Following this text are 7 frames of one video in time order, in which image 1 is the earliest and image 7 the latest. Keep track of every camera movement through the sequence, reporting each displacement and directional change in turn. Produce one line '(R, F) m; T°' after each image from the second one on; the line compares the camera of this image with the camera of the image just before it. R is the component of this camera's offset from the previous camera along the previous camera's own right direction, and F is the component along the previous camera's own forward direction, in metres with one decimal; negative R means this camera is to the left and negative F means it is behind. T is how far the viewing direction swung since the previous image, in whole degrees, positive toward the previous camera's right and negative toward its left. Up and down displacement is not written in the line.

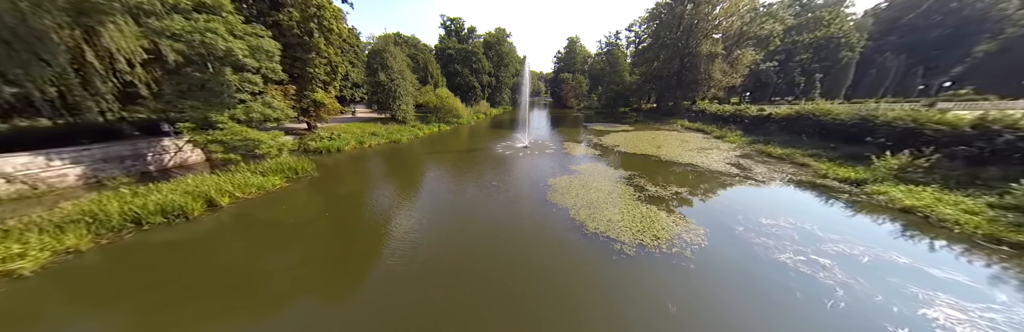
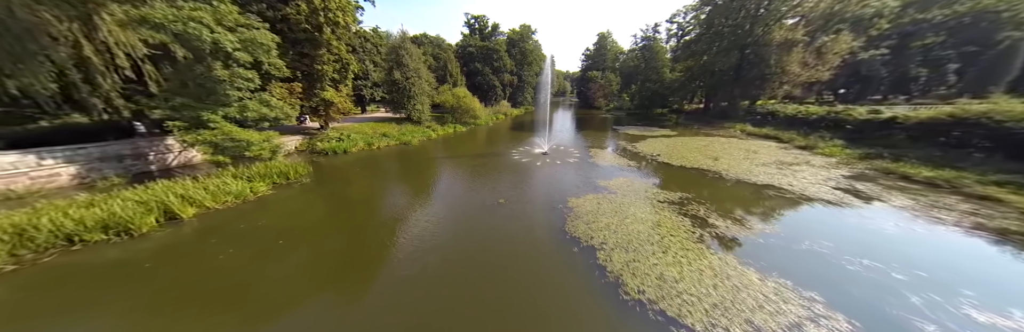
(+0.3, +1.9) m; -6°
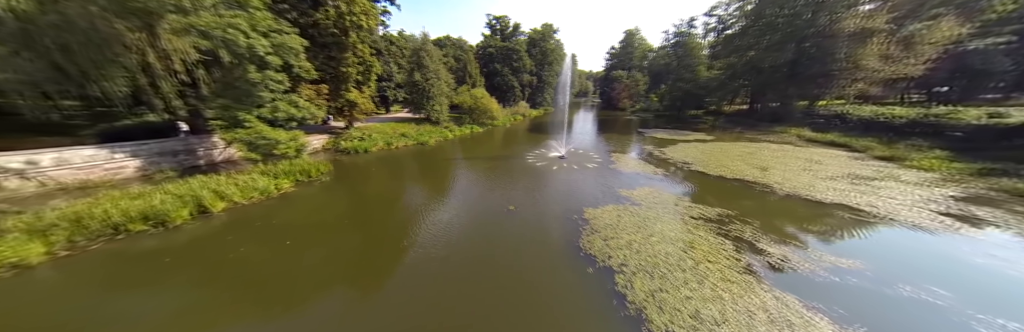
(+0.3, +0.5) m; -6°
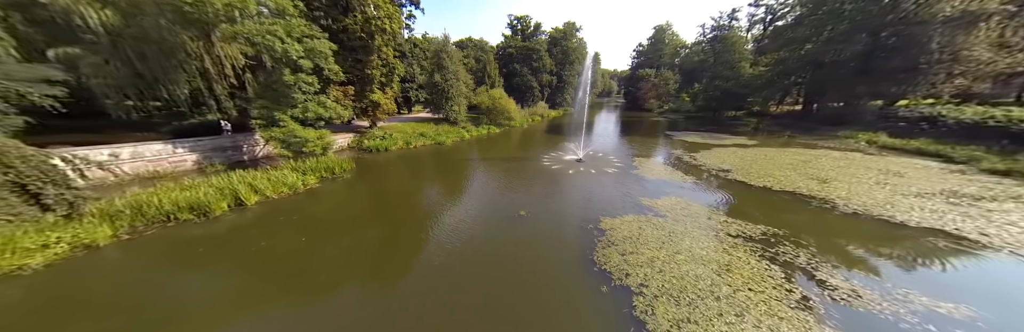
(+0.2, +0.3) m; -5°
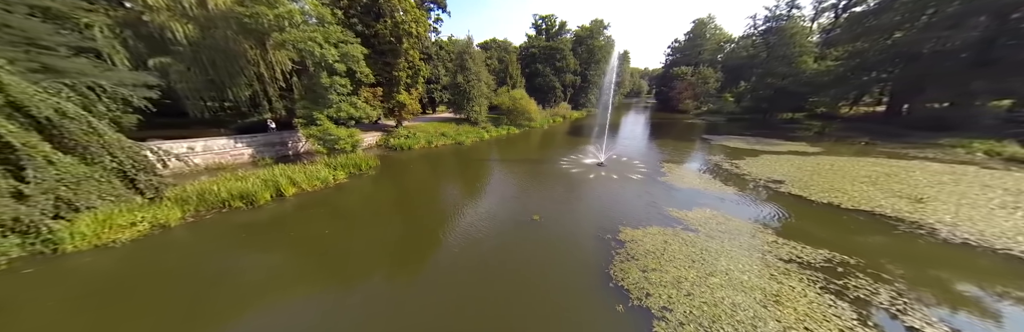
(+0.3, +0.2) m; -6°
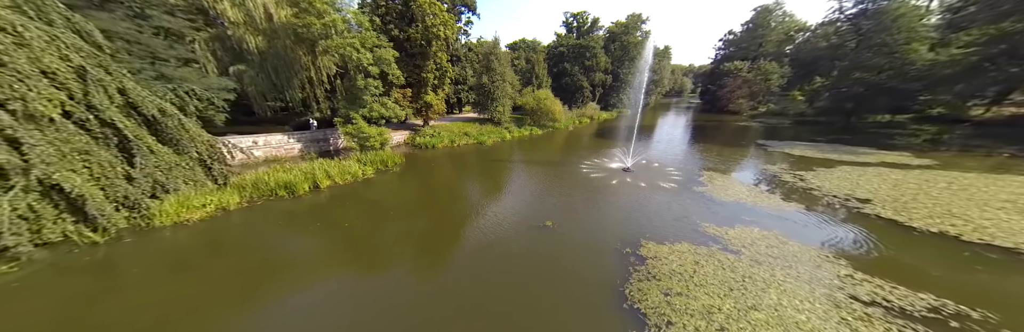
(+0.4, +0.3) m; -8°
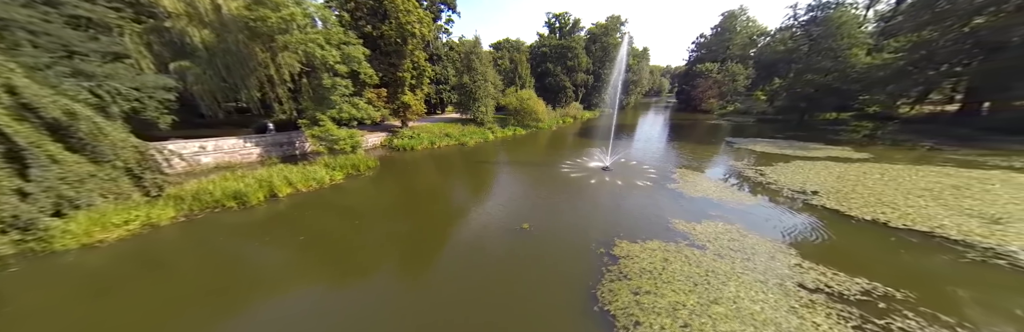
(+0.3, +0.1) m; +4°
